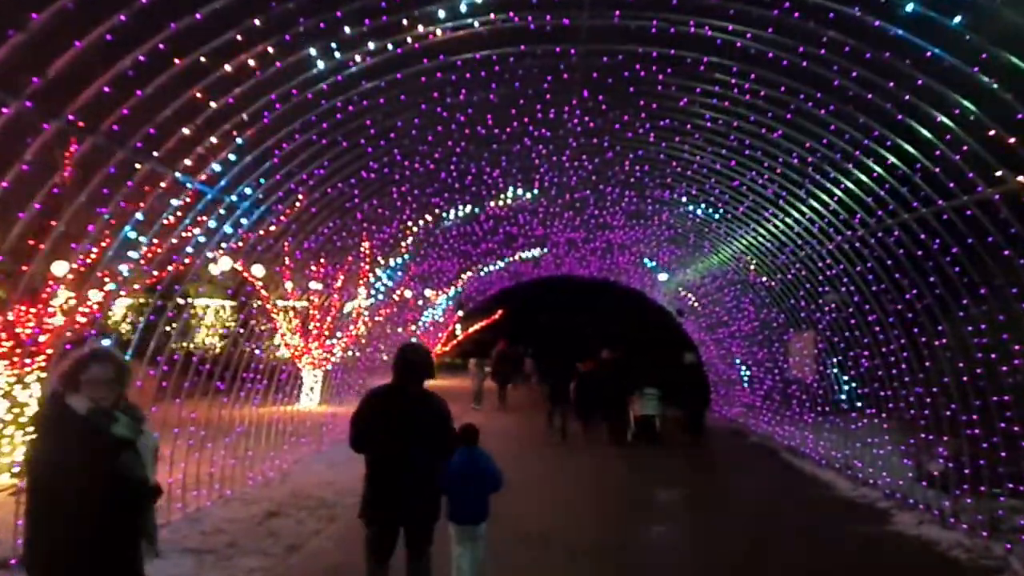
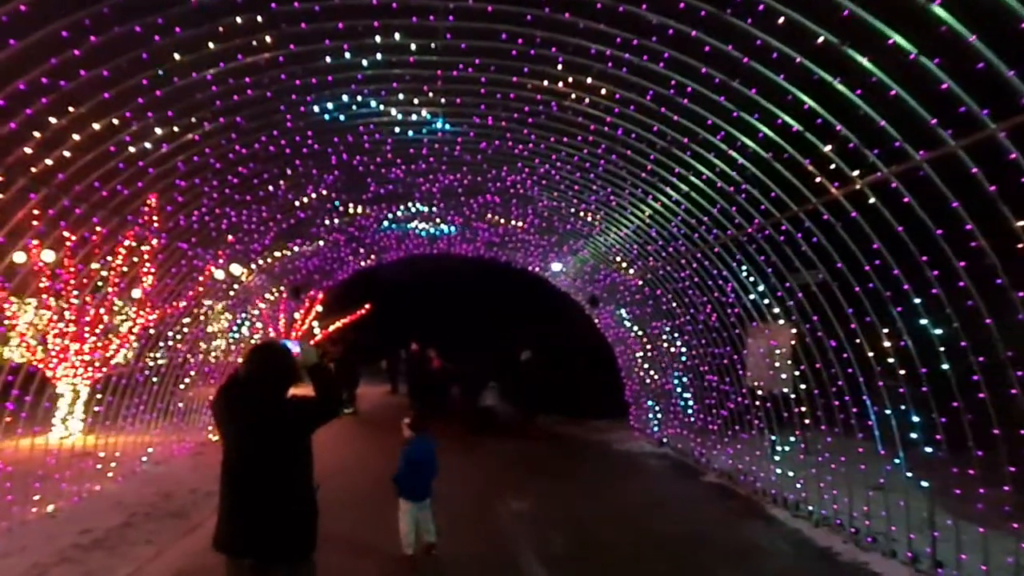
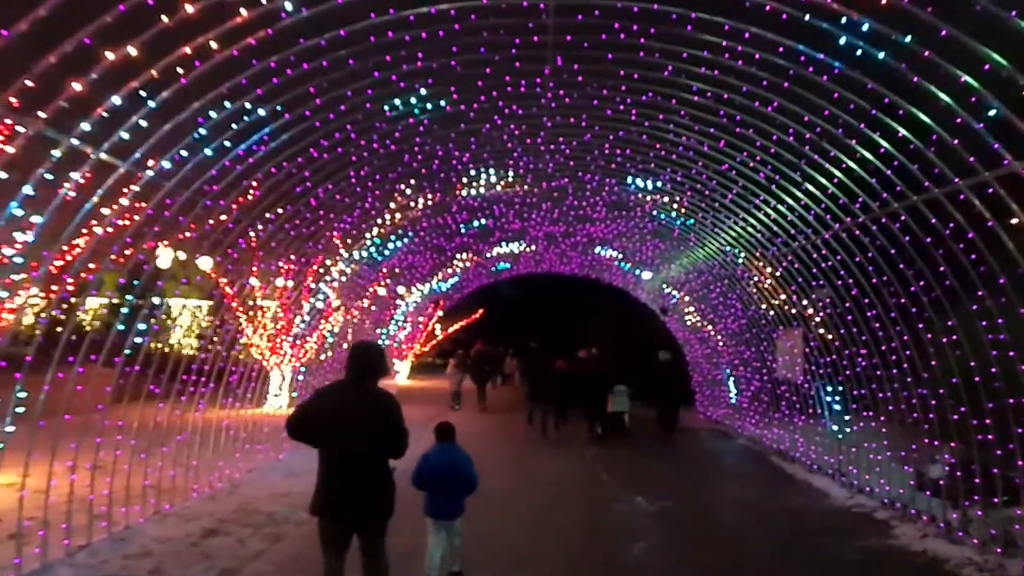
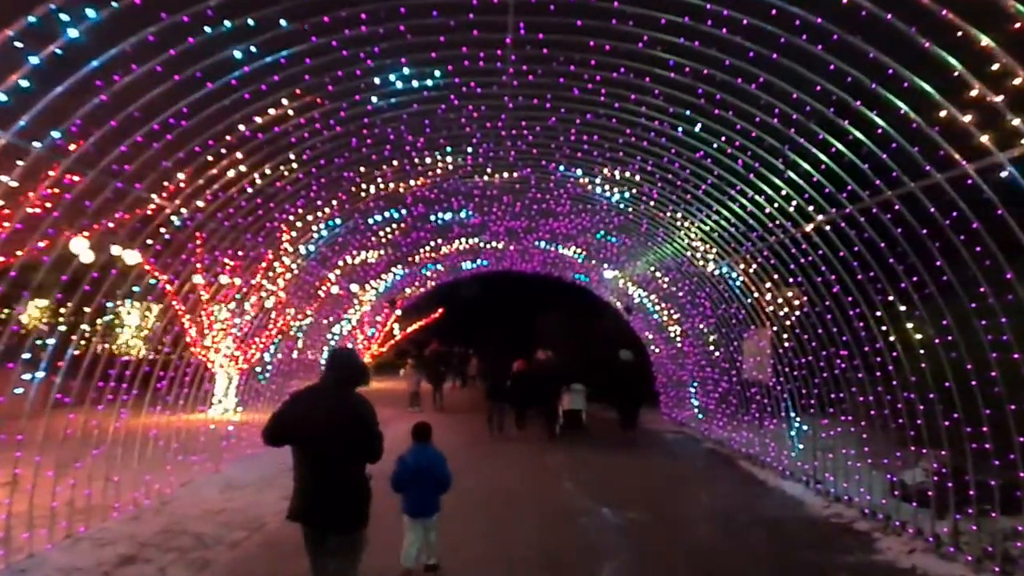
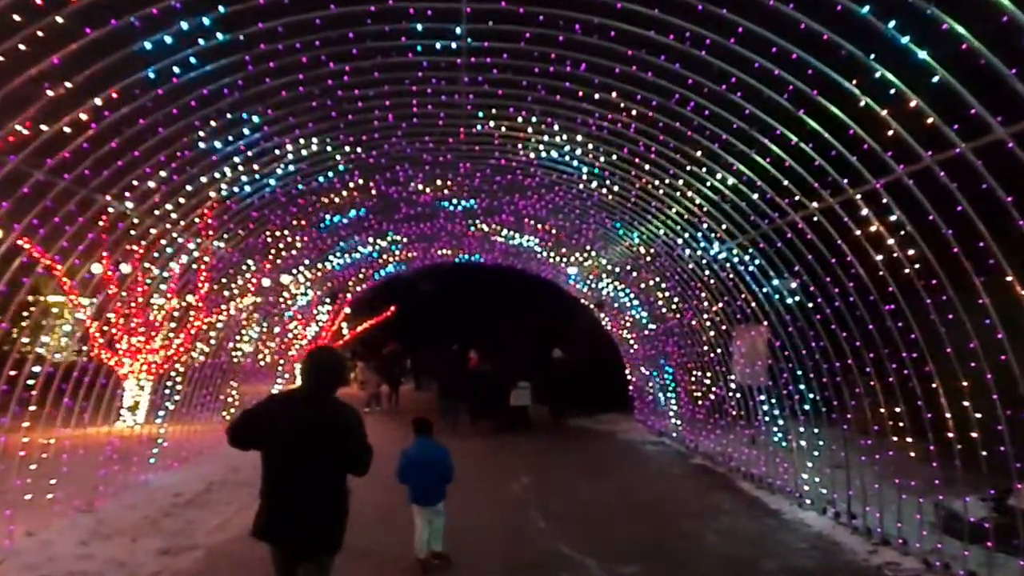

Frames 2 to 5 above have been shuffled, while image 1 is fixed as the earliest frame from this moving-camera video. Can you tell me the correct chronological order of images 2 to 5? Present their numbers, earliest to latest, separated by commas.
3, 4, 5, 2
